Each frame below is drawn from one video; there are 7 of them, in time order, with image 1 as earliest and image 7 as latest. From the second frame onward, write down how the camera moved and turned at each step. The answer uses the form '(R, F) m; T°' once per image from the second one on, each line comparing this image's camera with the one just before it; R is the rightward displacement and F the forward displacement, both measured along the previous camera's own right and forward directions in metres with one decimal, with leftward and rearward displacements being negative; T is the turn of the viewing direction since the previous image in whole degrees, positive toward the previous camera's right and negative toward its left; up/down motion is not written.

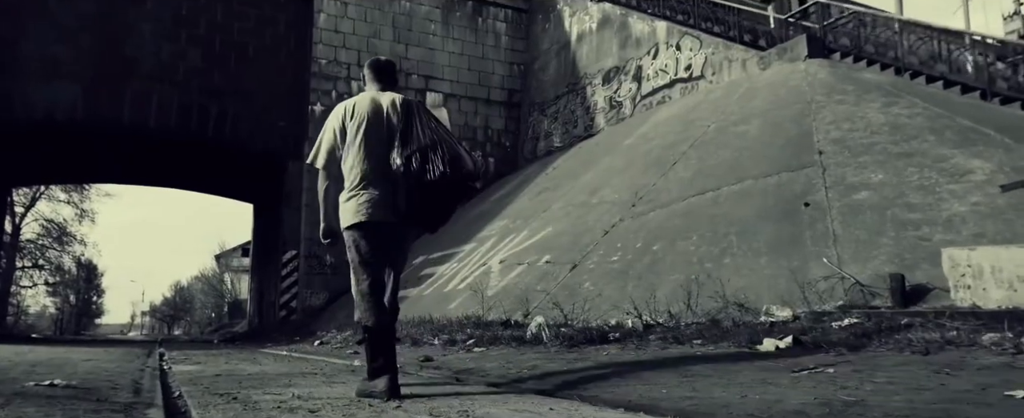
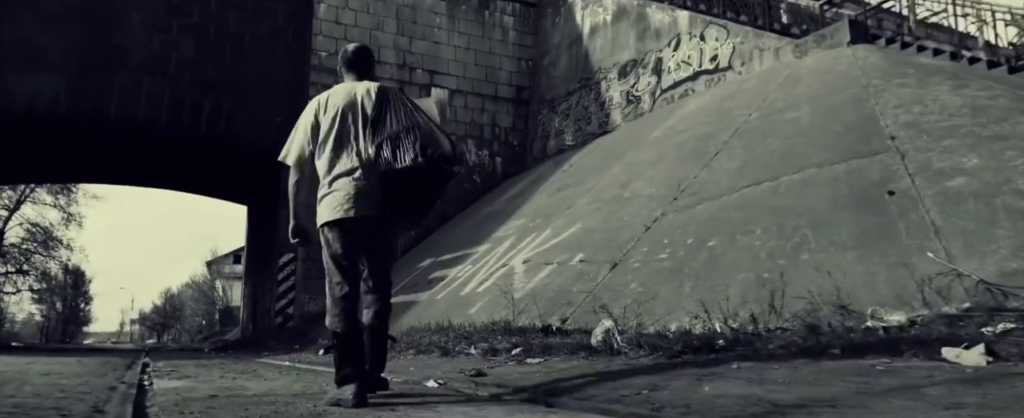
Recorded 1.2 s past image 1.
(-0.5, +1.1) m; +1°
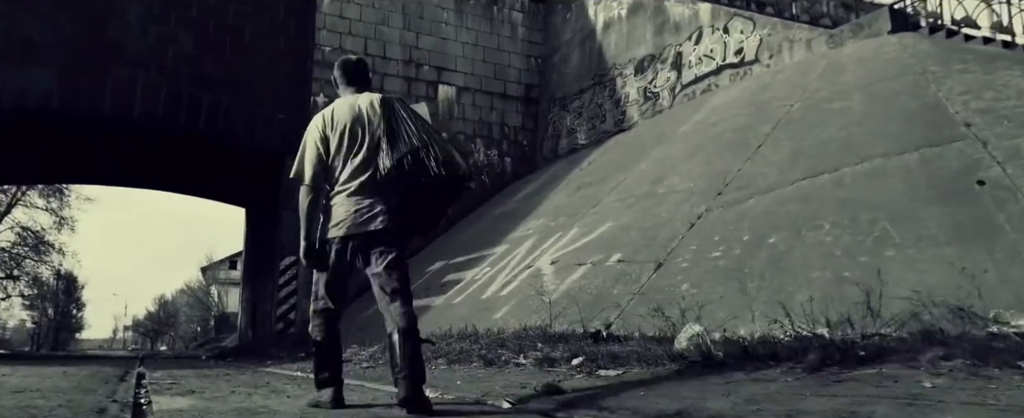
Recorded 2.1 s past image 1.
(-0.4, +0.8) m; 0°
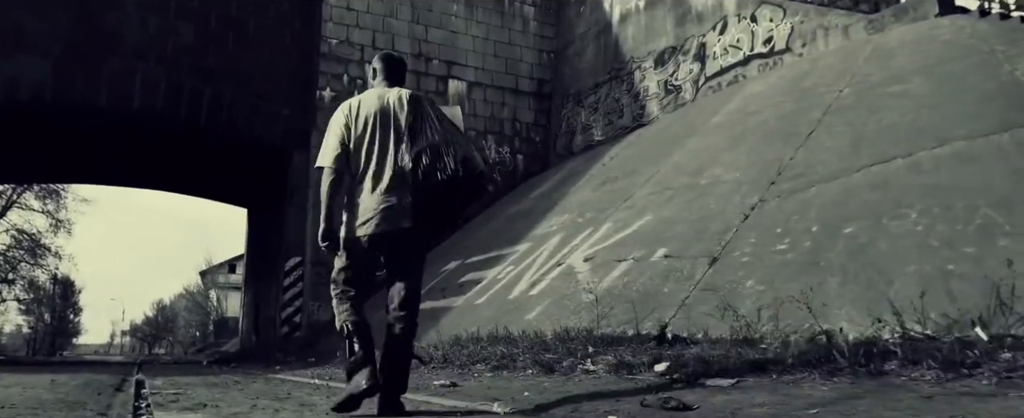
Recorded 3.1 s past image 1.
(-0.4, +0.8) m; 0°
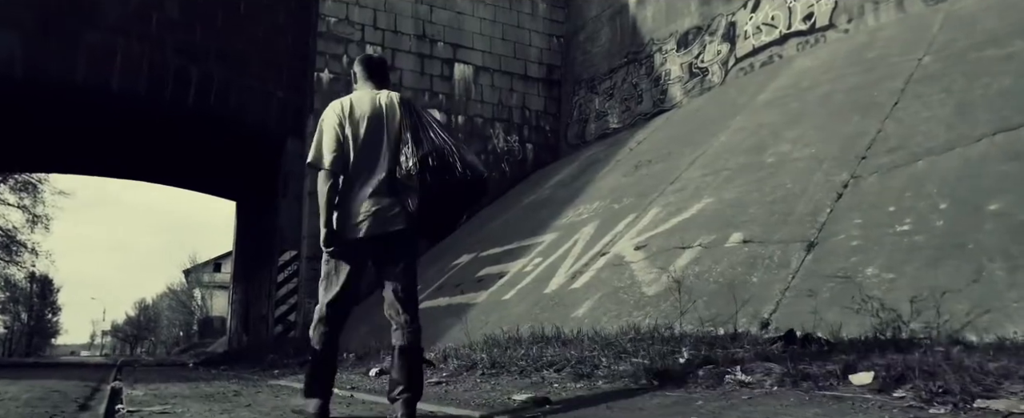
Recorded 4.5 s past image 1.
(-0.6, +1.3) m; +1°
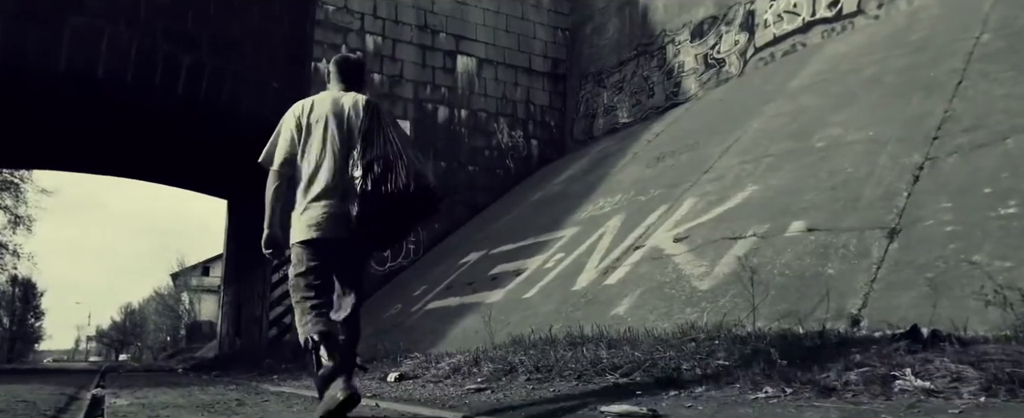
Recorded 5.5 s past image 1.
(-0.4, +0.8) m; +1°
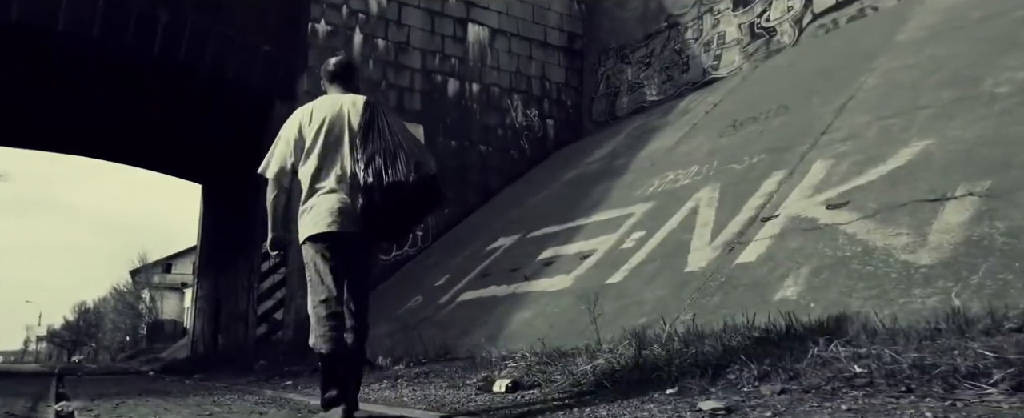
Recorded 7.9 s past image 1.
(-1.1, +1.8) m; +3°
